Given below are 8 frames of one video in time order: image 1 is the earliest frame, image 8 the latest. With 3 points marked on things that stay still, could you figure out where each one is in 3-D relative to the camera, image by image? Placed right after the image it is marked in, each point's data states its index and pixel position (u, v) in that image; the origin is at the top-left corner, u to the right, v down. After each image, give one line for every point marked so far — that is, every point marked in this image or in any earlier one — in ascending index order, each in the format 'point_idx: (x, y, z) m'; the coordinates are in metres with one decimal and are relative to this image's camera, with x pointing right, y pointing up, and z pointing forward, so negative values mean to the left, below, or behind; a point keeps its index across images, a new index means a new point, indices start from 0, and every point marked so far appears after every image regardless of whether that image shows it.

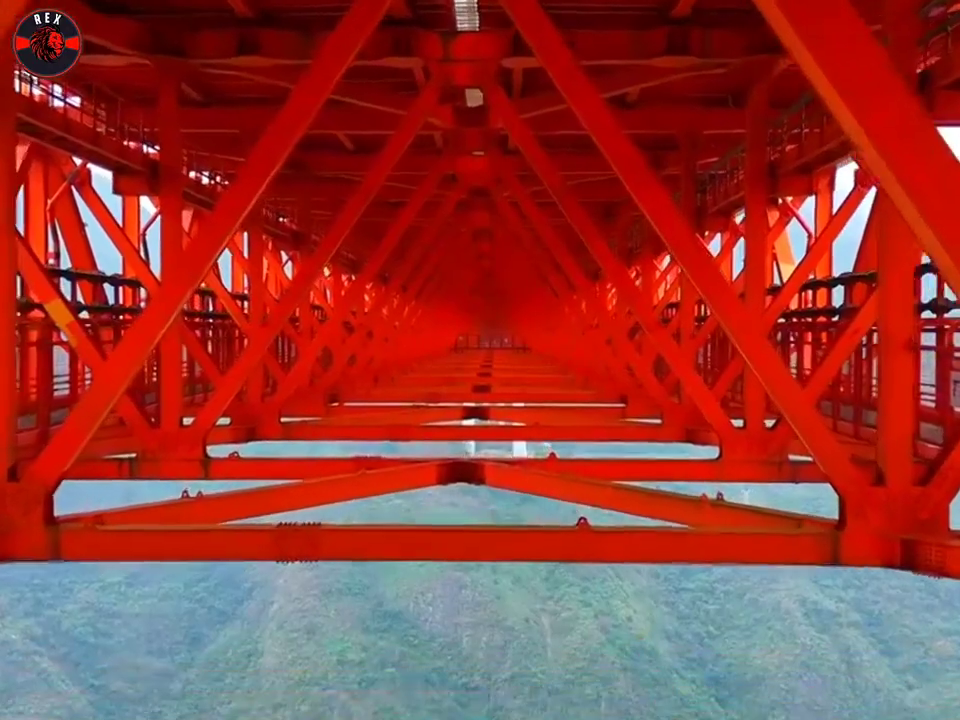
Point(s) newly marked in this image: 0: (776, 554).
0: (+2.0, -1.4, +6.6) m
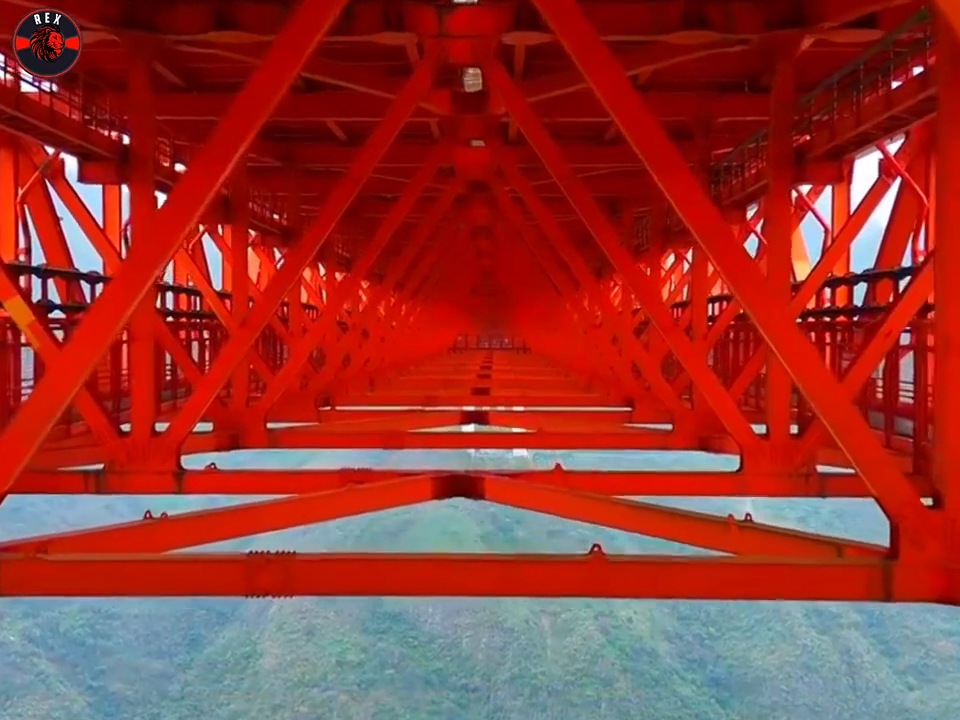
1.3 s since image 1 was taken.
0: (+2.0, -1.4, +5.7) m
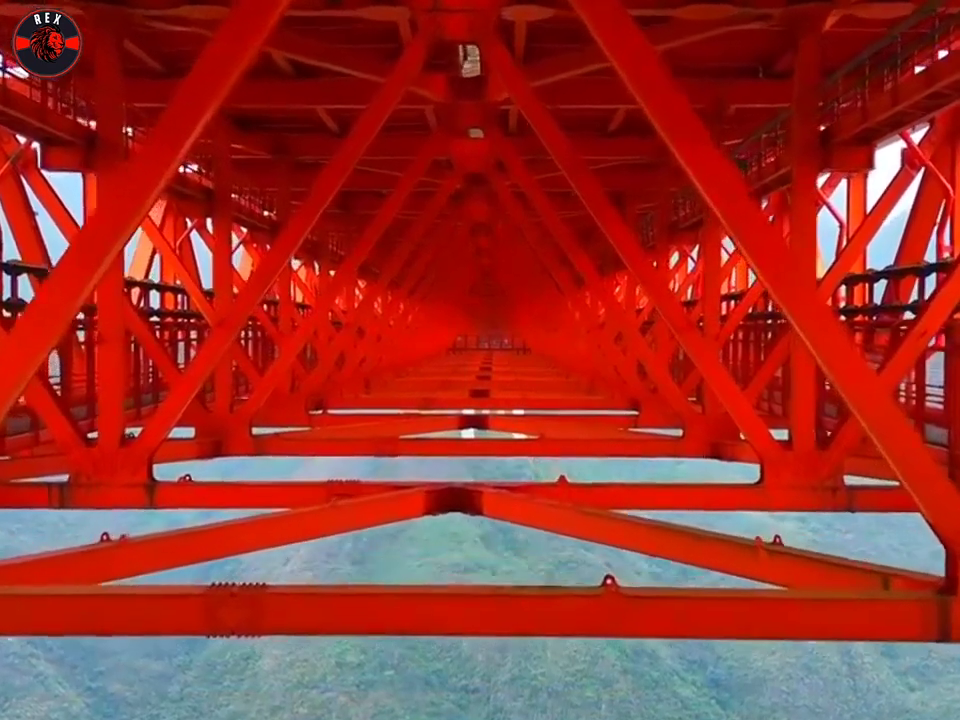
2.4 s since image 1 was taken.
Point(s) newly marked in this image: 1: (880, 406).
0: (+2.0, -1.4, +5.0) m
1: (+2.4, -0.3, +5.6) m
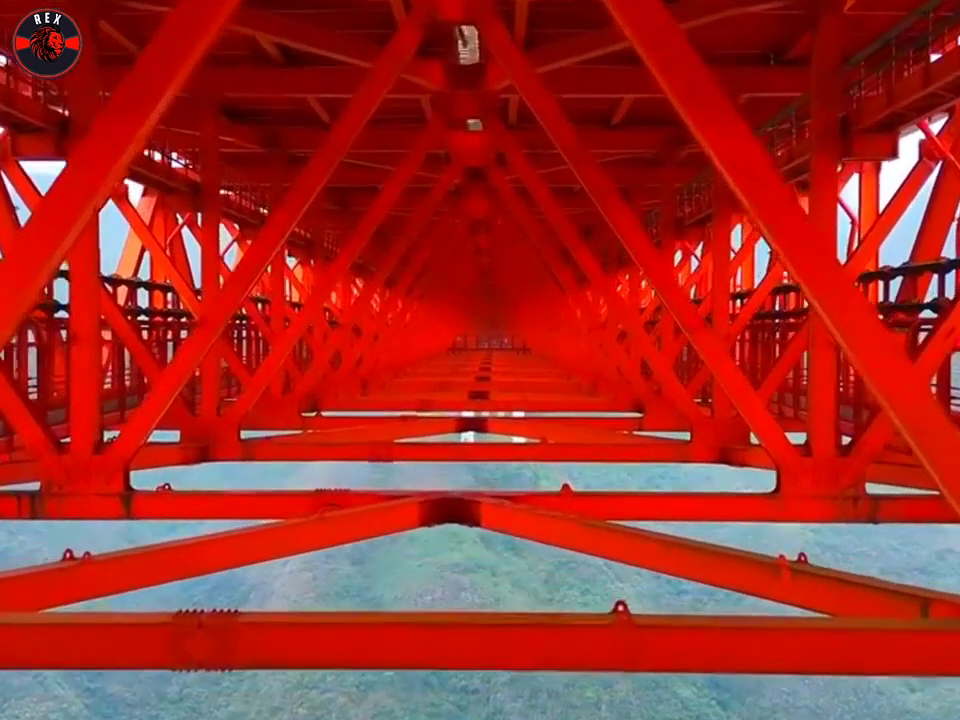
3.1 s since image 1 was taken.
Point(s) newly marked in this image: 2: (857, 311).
0: (+2.0, -1.4, +4.5) m
1: (+2.4, -0.3, +5.1) m
2: (+2.1, +0.3, +5.2) m
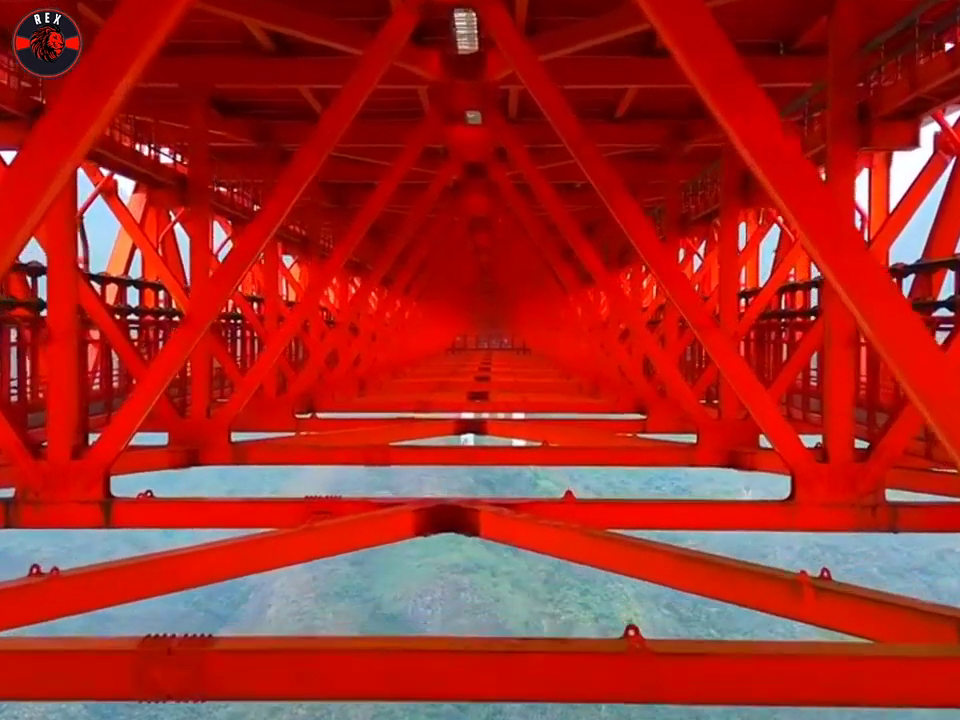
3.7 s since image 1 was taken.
0: (+2.0, -1.4, +4.1) m
1: (+2.3, -0.3, +4.7) m
2: (+2.1, +0.3, +4.8) m
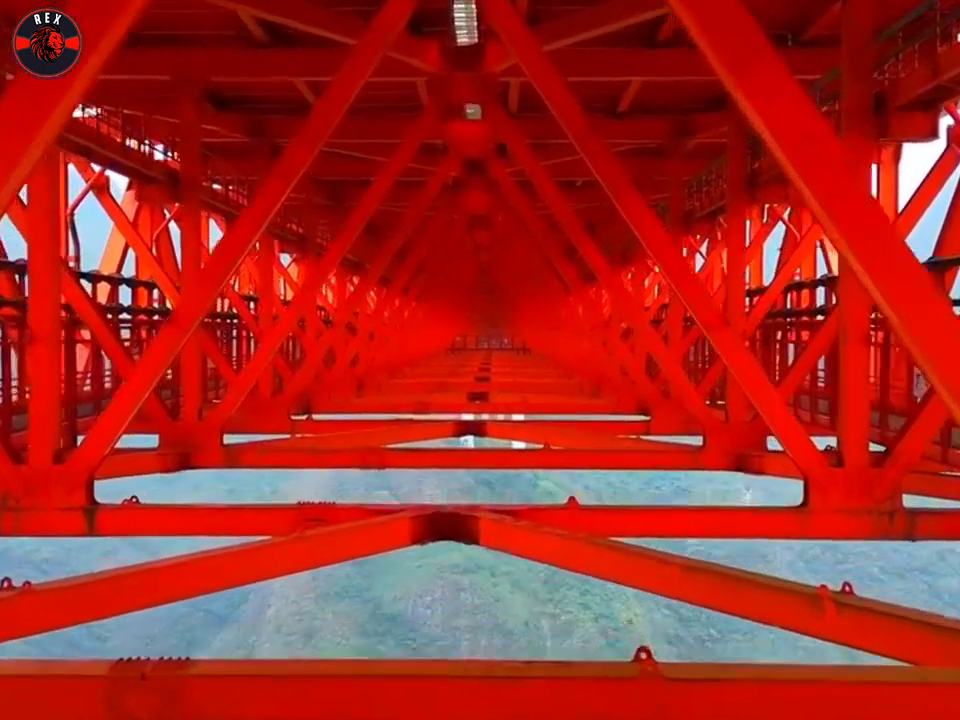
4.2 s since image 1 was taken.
0: (+2.0, -1.4, +3.8) m
1: (+2.3, -0.3, +4.4) m
2: (+2.0, +0.3, +4.5) m
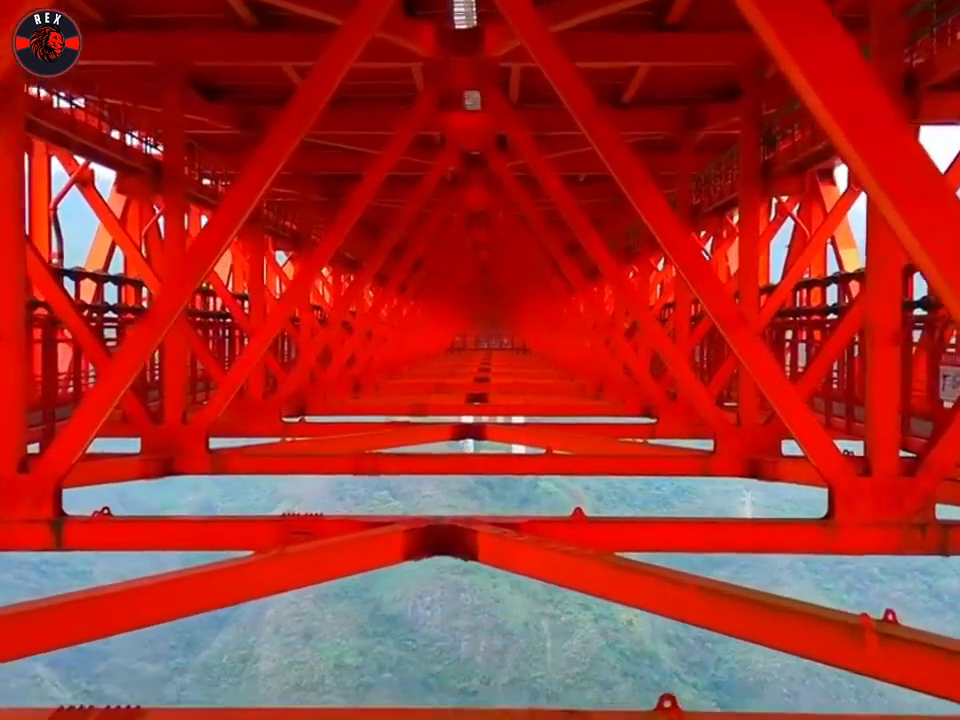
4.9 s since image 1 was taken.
0: (+2.0, -1.4, +3.3) m
1: (+2.3, -0.3, +3.9) m
2: (+2.0, +0.3, +4.0) m
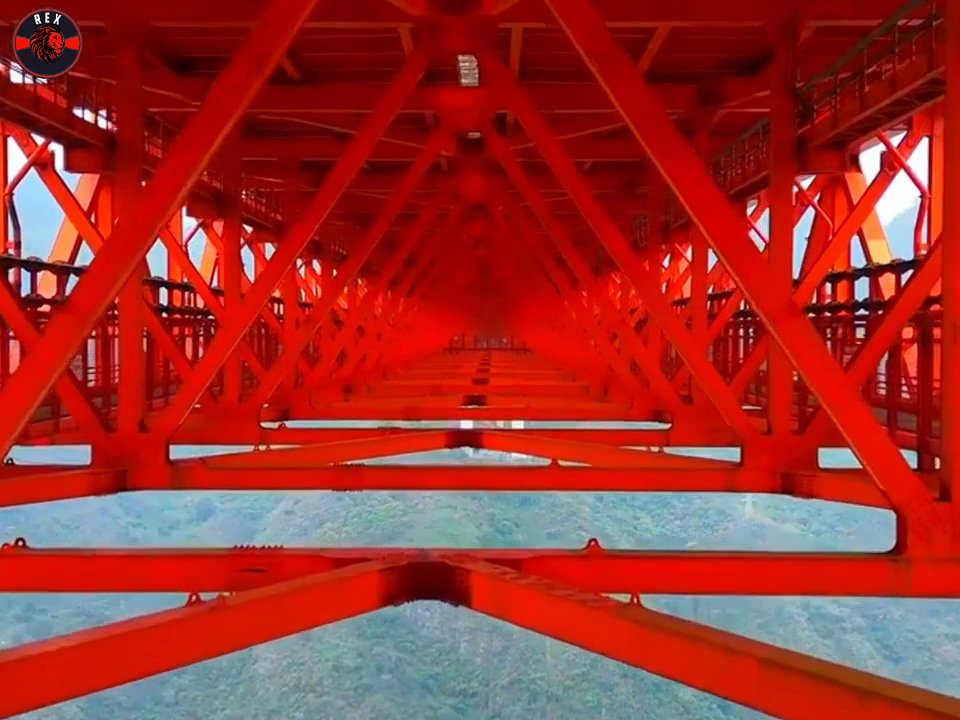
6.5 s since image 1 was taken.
0: (+1.9, -1.4, +2.1) m
1: (+2.3, -0.3, +2.7) m
2: (+2.0, +0.3, +2.8) m
